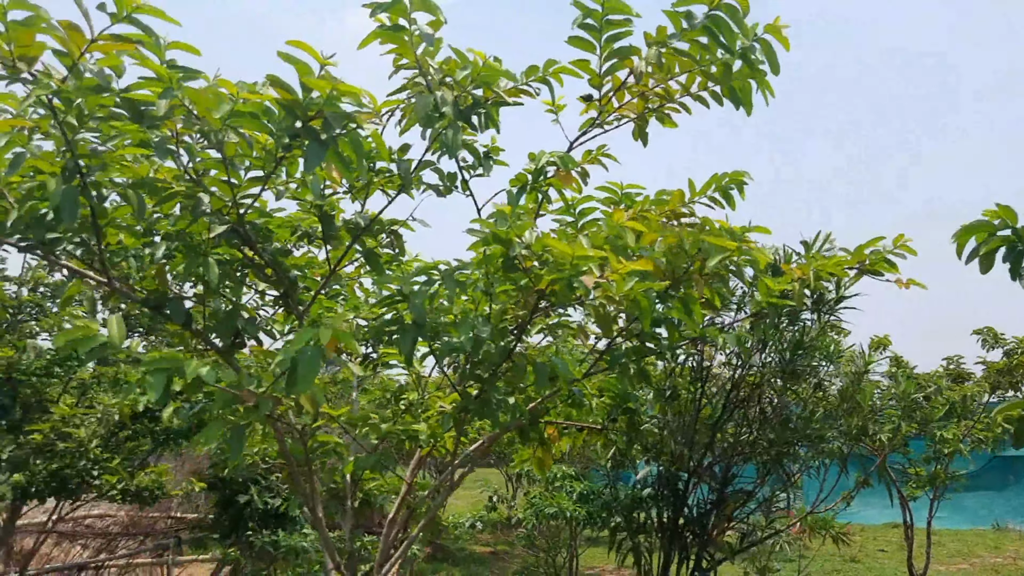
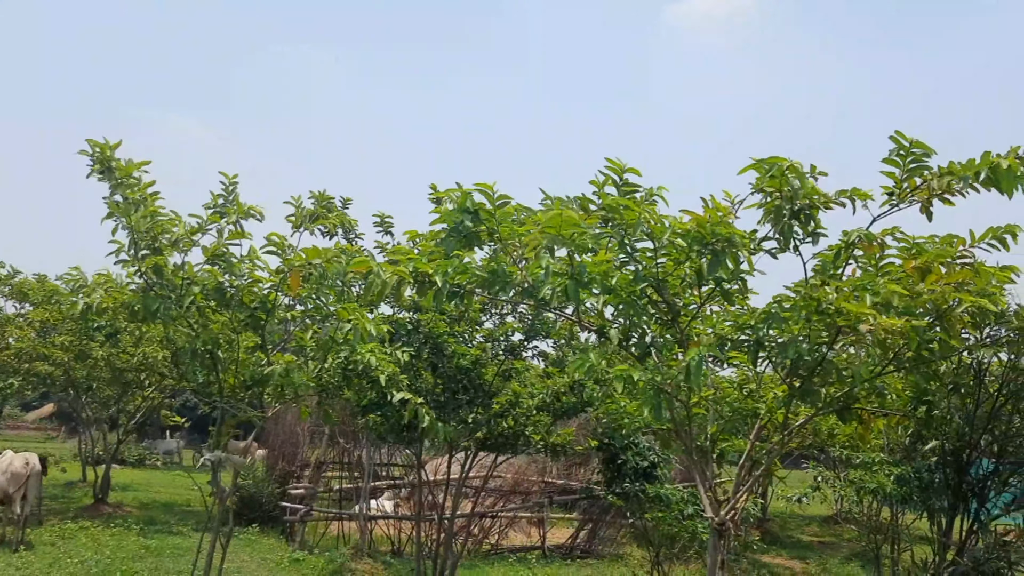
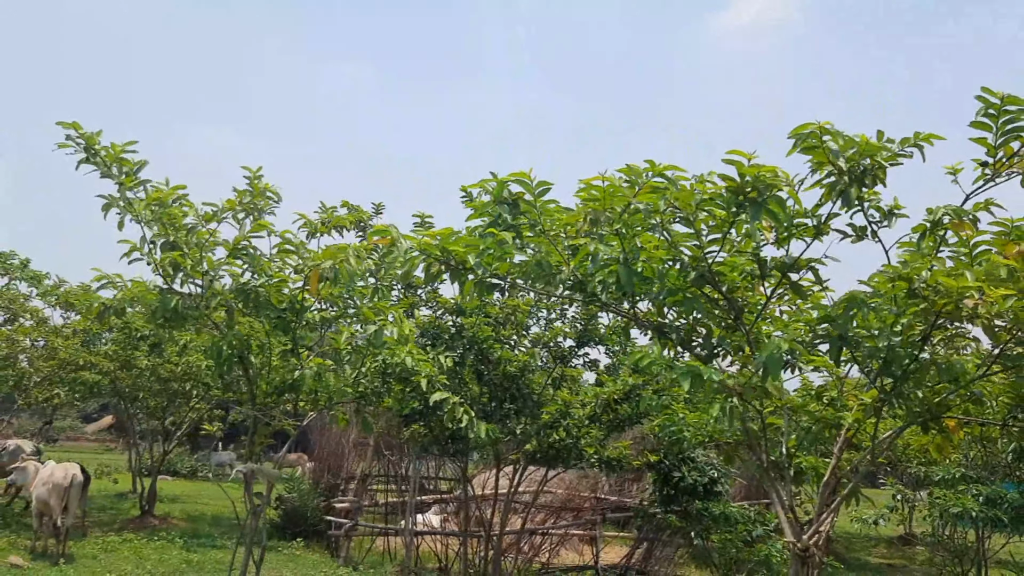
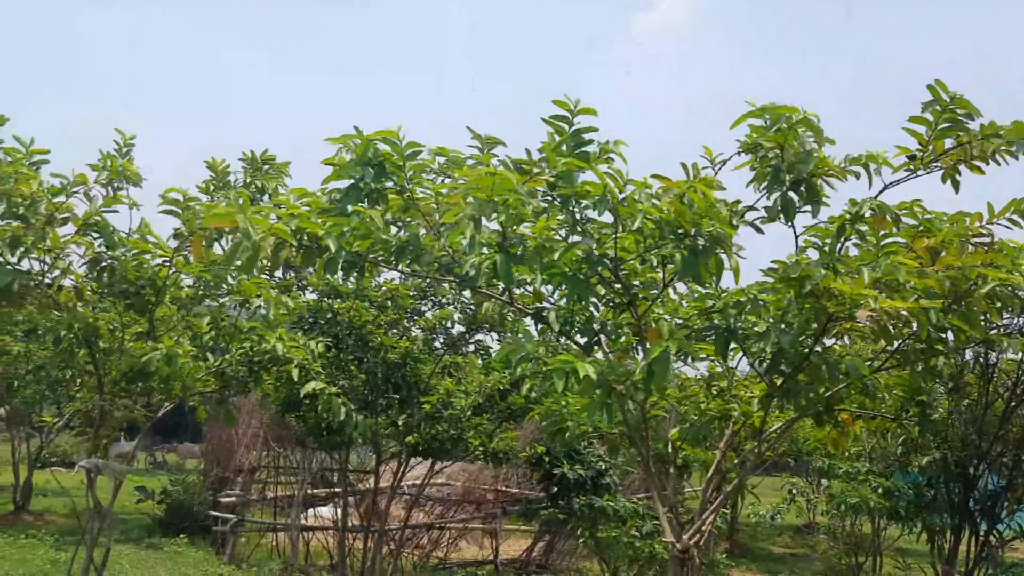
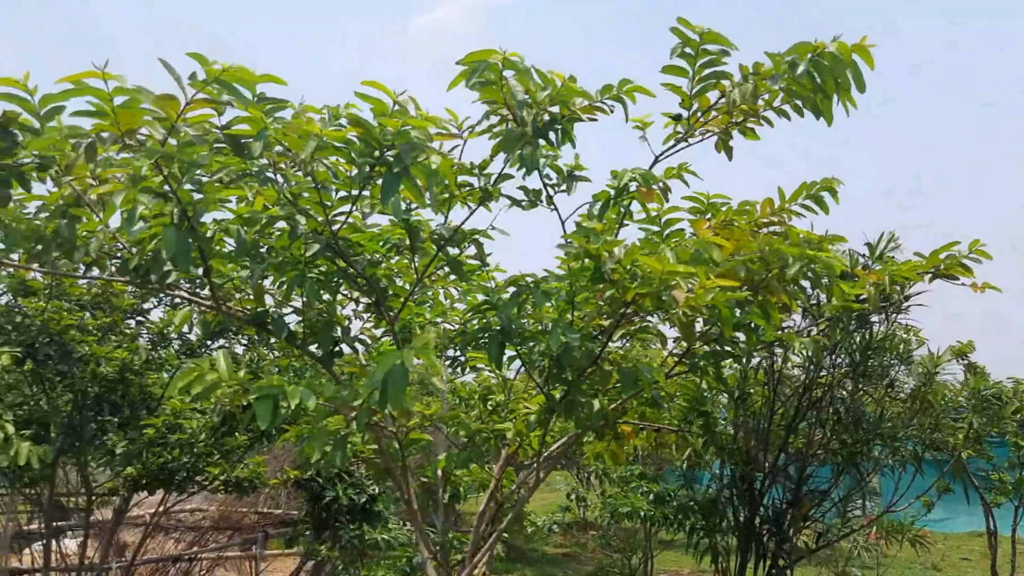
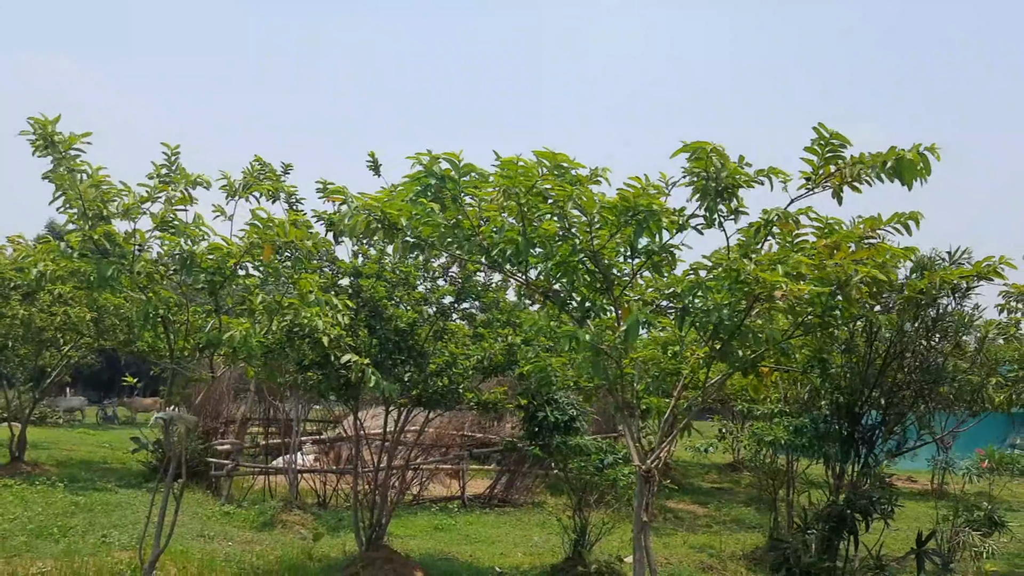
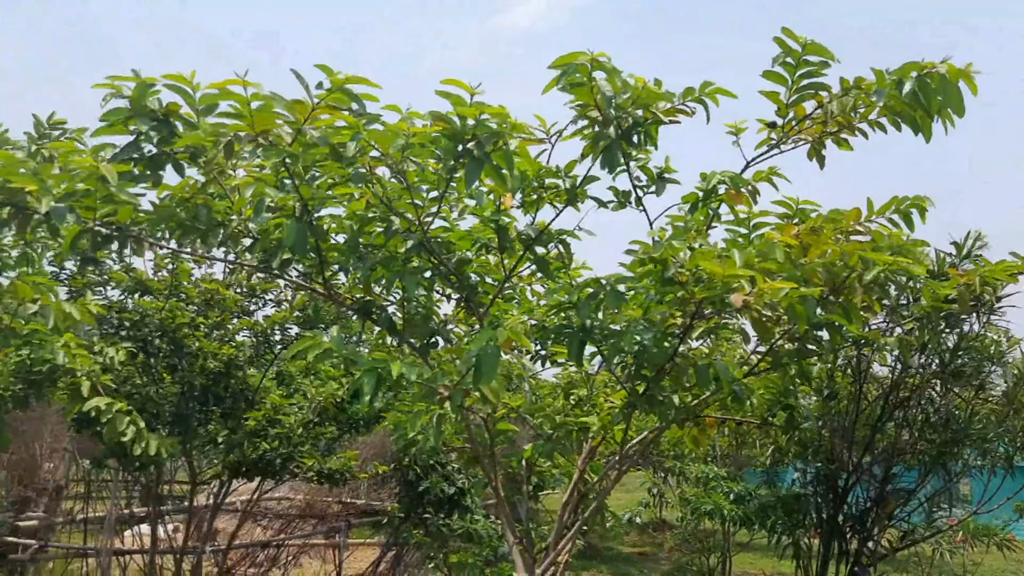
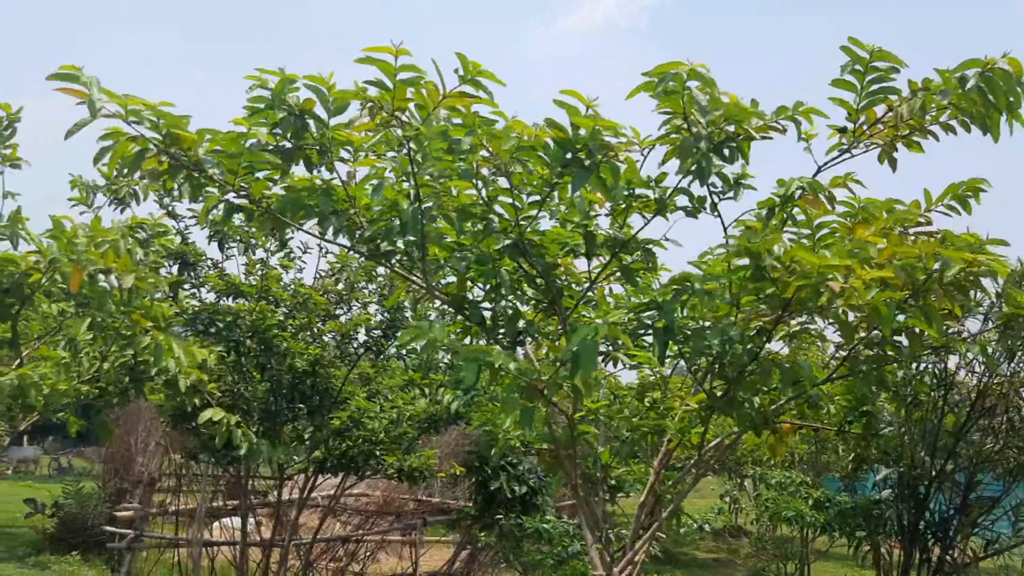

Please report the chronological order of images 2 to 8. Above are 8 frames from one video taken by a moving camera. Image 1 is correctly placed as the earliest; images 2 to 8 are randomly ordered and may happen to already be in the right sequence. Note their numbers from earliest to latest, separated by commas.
5, 7, 8, 4, 3, 2, 6
